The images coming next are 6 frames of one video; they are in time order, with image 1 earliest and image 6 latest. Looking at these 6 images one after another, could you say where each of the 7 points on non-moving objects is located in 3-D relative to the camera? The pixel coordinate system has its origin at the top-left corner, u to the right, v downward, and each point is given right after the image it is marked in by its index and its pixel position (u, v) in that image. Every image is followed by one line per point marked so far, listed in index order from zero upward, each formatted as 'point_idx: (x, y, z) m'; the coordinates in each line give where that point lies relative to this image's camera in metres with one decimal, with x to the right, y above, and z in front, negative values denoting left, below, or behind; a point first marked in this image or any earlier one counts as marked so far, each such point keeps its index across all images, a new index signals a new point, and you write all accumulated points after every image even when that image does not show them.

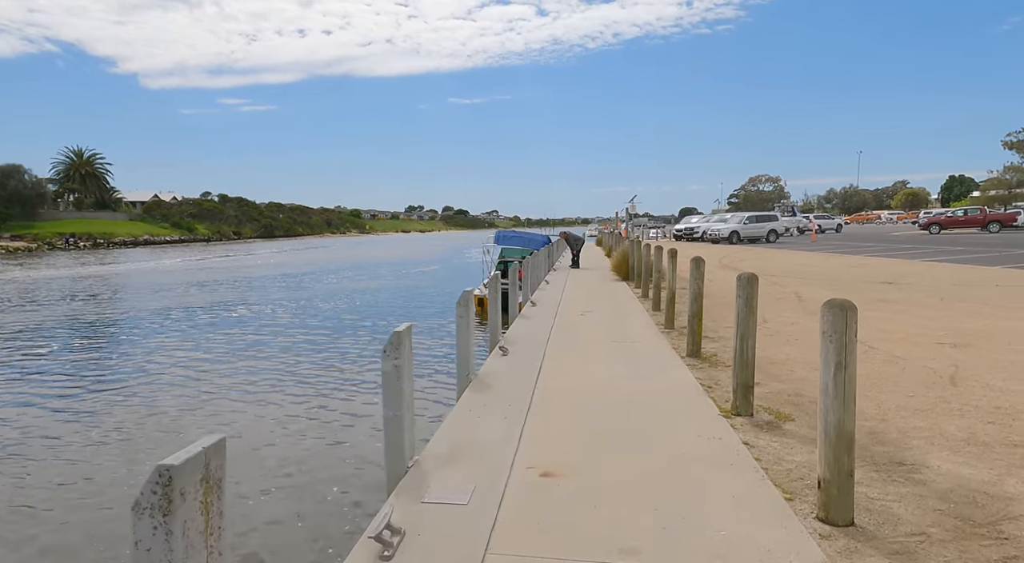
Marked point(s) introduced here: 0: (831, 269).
0: (+9.7, +0.4, +19.0) m
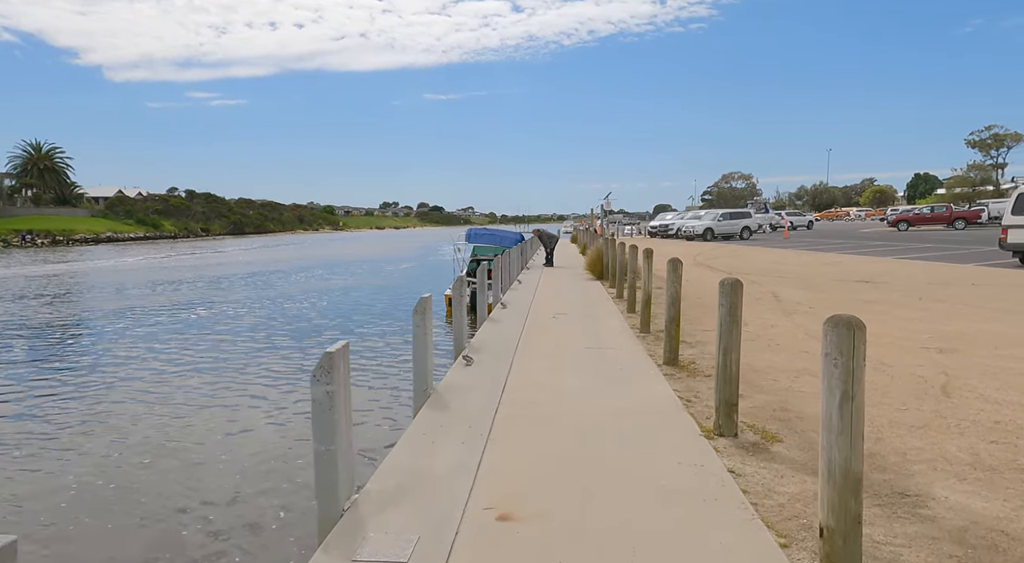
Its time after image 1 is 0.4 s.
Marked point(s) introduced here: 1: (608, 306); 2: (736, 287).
0: (+8.9, +0.4, +18.8) m
1: (+1.8, -0.5, +11.7) m
2: (+1.6, 0.0, +4.4) m
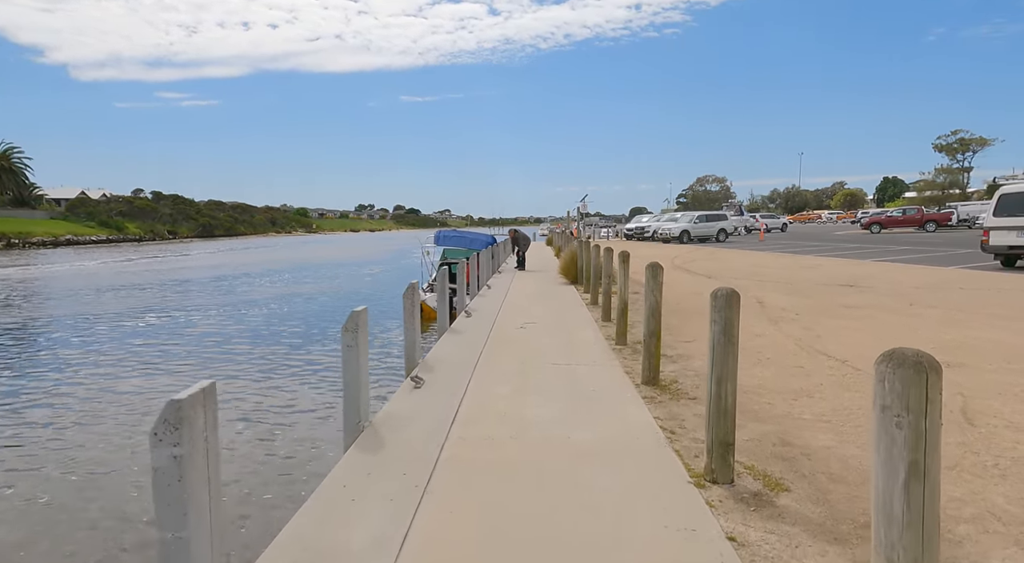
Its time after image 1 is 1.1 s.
0: (+8.0, +0.3, +18.2) m
1: (+1.2, -0.6, +10.8) m
2: (+1.3, -0.1, +3.6) m
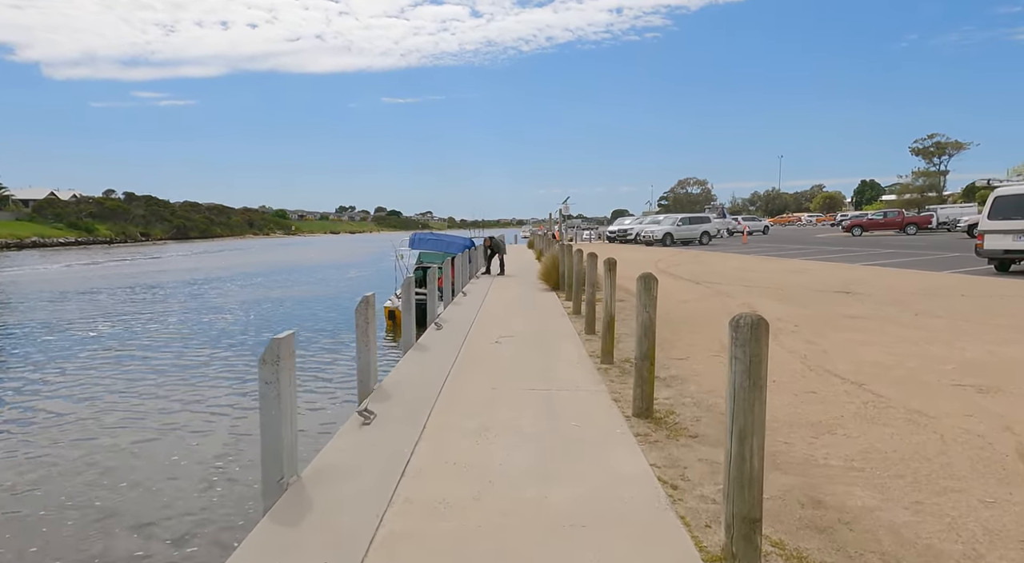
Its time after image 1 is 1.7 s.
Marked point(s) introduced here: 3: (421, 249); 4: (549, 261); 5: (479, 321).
0: (+7.4, +0.2, +17.5) m
1: (+0.8, -0.7, +9.9) m
2: (+1.1, -0.2, +2.7) m
3: (-2.9, +1.0, +19.4) m
4: (+1.0, +0.5, +16.0) m
5: (-0.6, -0.7, +11.0) m
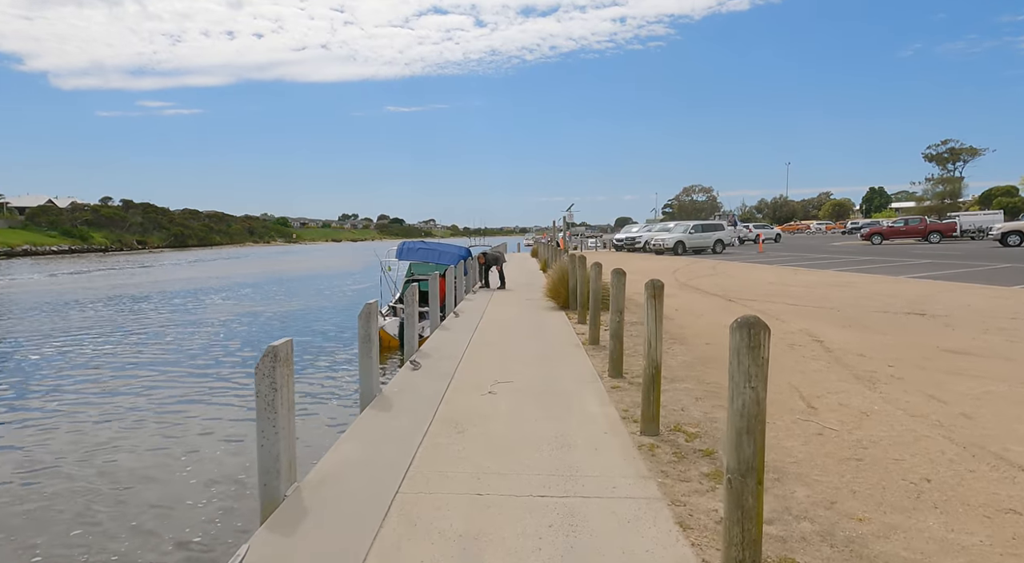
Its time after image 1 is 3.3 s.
0: (+7.5, -0.2, +15.2) m
1: (+0.8, -1.0, +7.7) m
2: (+1.0, -0.4, +0.4) m
3: (-2.8, +0.6, +17.2) m
4: (+1.0, +0.2, +13.7) m
5: (-0.6, -1.0, +8.7) m
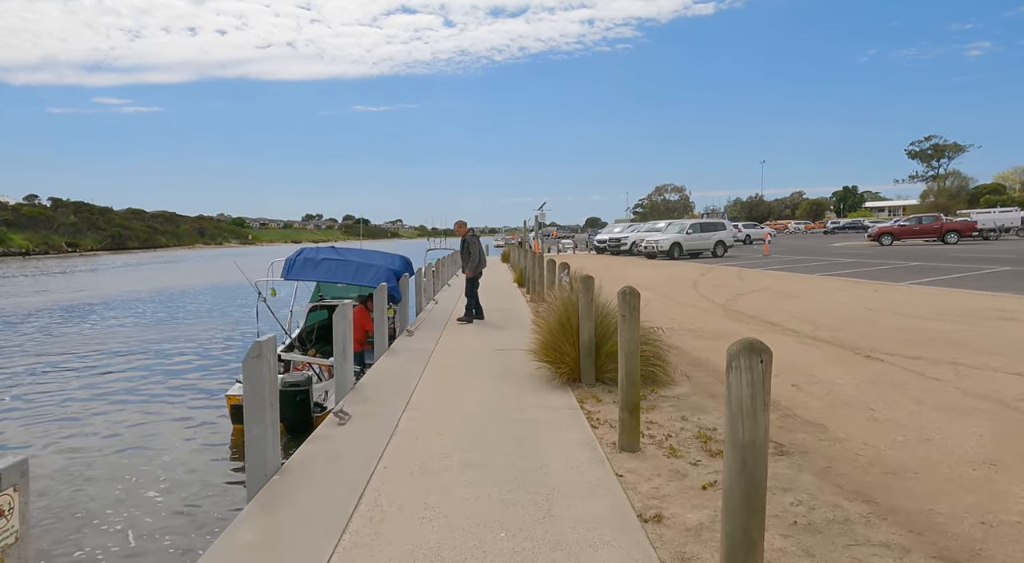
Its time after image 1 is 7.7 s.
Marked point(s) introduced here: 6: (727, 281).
0: (+6.9, -0.7, +9.1) m
1: (+0.6, -1.5, +1.3) m
2: (+1.2, -0.9, -6.0) m
3: (-3.4, +0.1, +10.5) m
4: (+0.5, -0.4, +7.3) m
5: (-0.8, -1.5, +2.2) m
6: (+6.6, 0.0, +19.2) m
